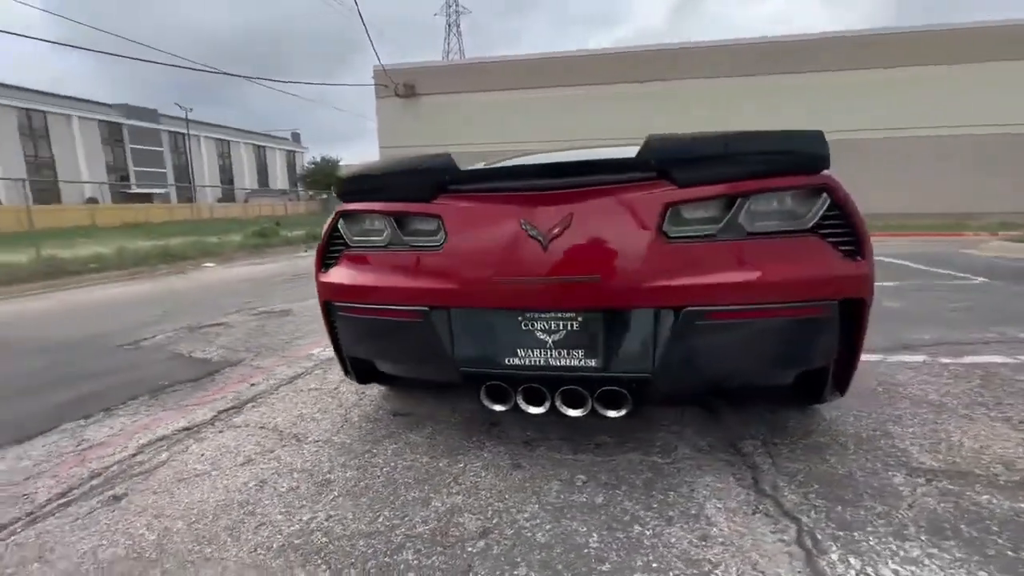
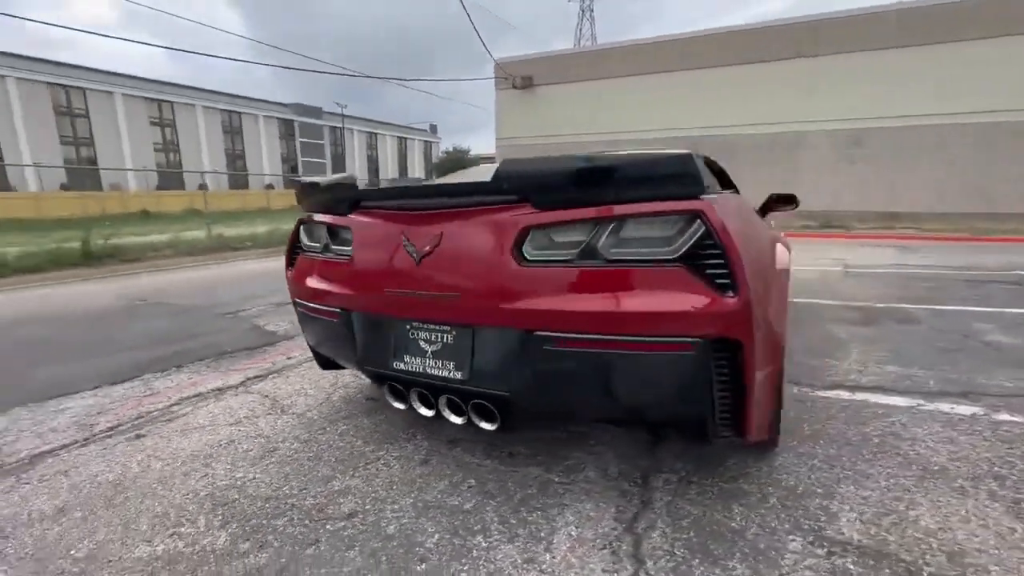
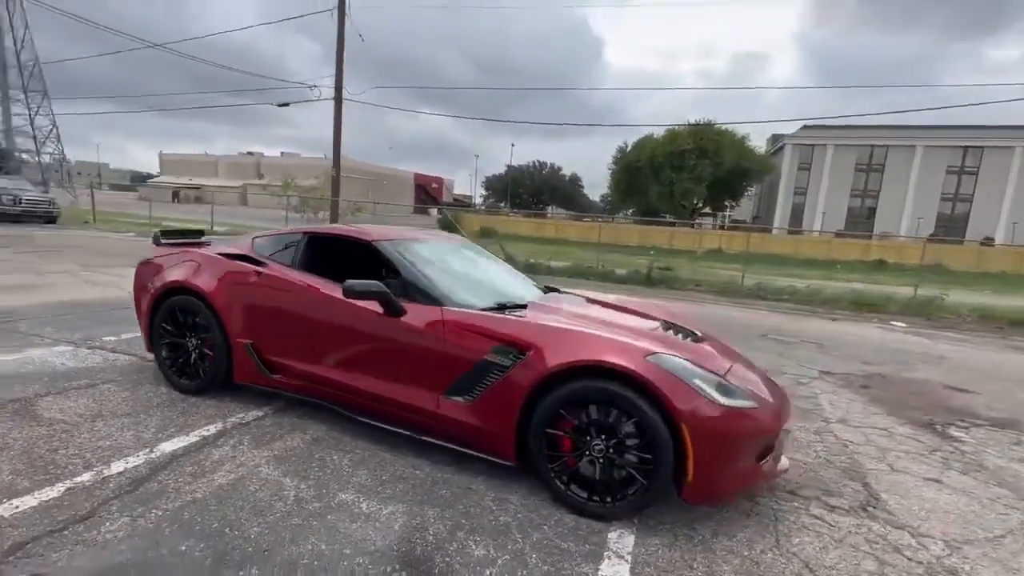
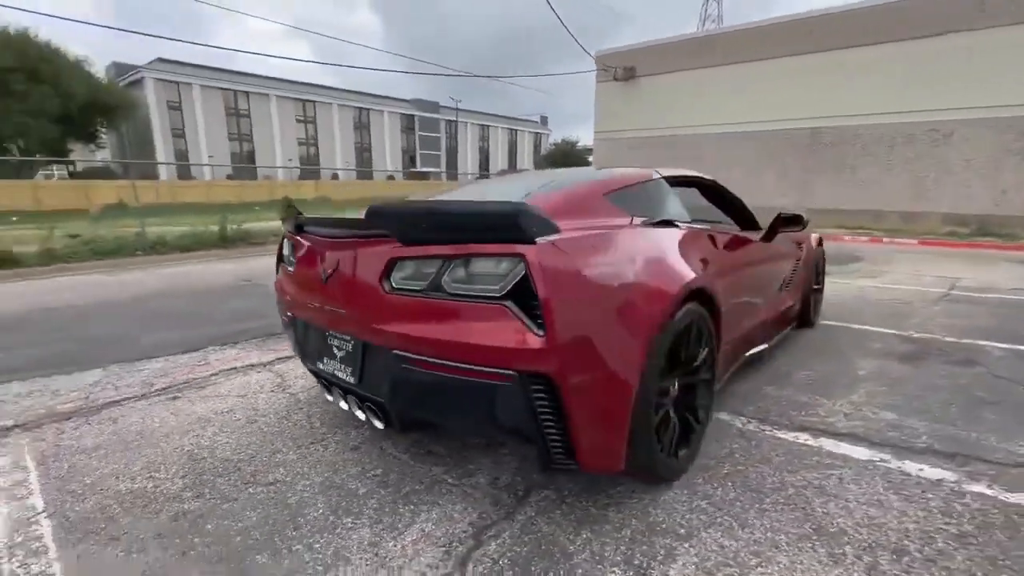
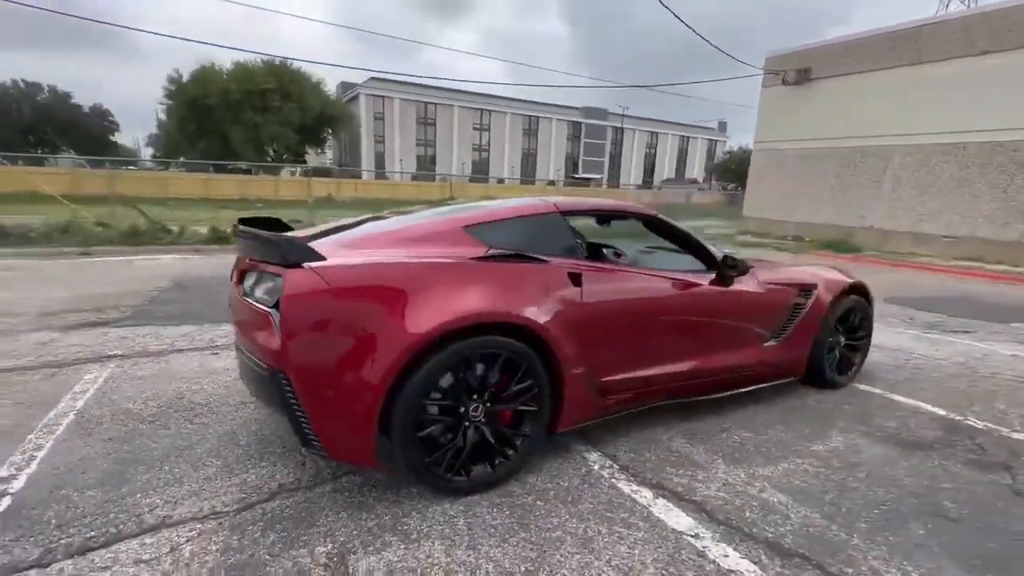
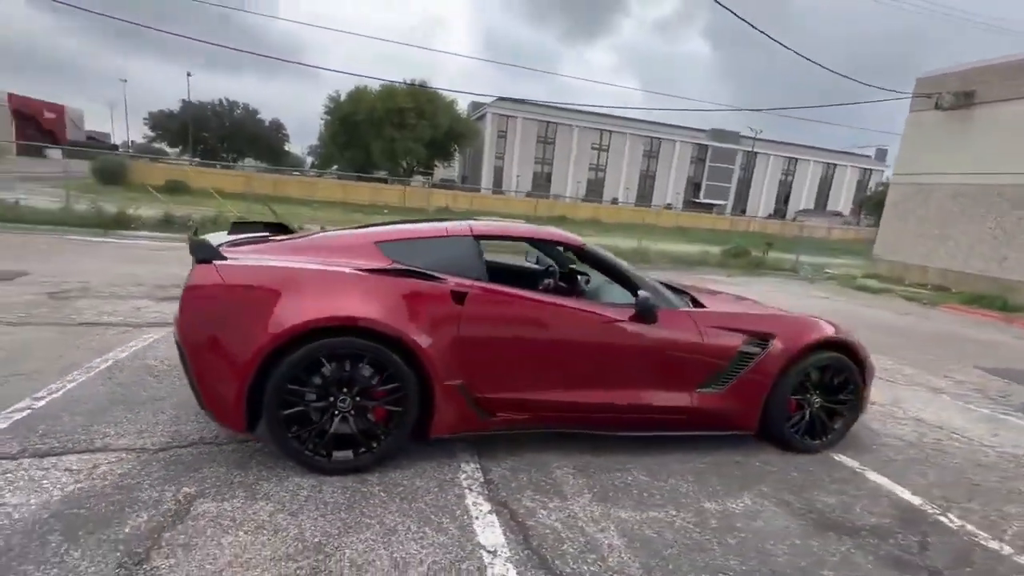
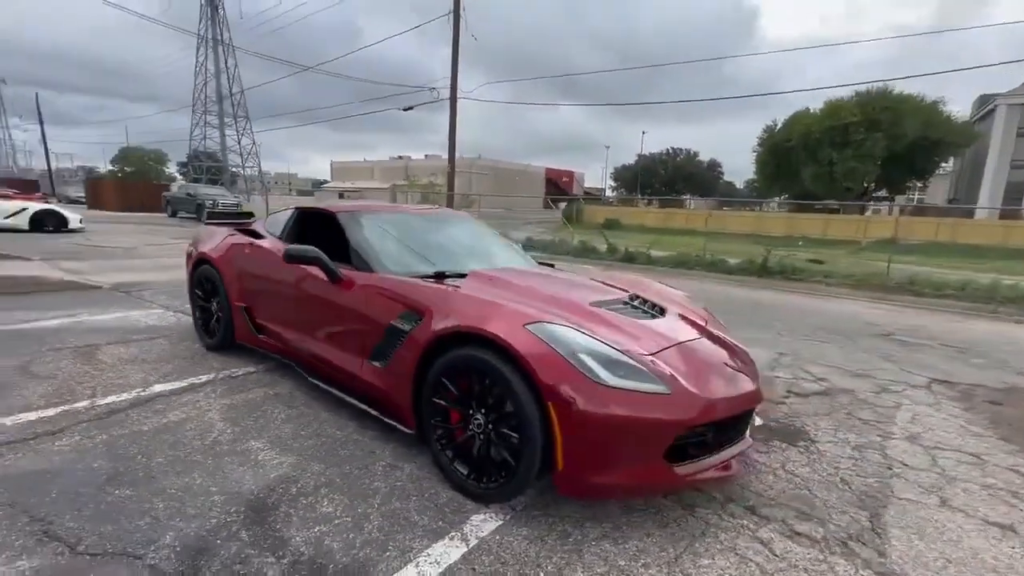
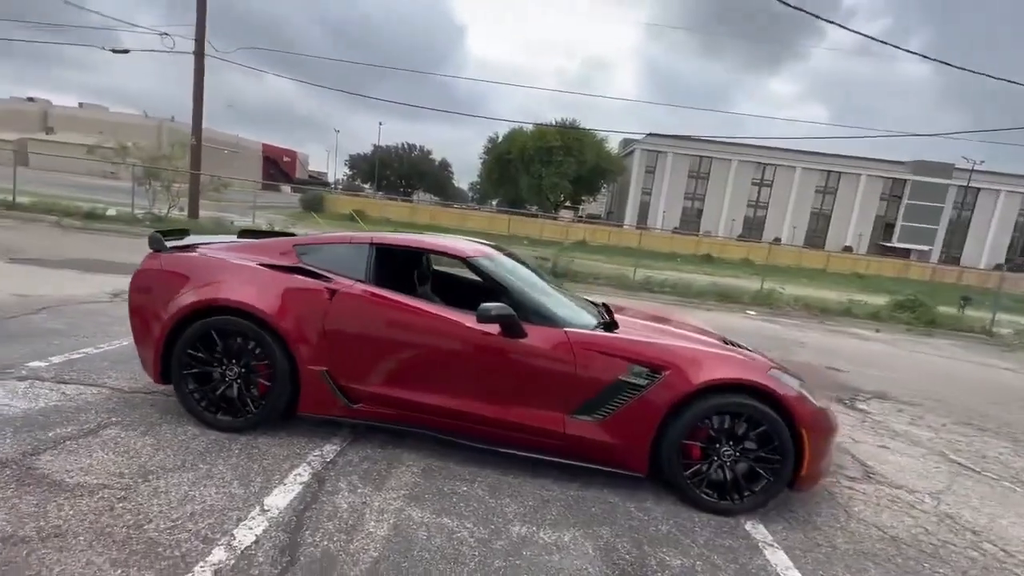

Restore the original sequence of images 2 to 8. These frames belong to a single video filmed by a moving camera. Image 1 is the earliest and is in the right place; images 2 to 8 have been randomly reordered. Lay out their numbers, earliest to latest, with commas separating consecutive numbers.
2, 4, 5, 6, 8, 3, 7
